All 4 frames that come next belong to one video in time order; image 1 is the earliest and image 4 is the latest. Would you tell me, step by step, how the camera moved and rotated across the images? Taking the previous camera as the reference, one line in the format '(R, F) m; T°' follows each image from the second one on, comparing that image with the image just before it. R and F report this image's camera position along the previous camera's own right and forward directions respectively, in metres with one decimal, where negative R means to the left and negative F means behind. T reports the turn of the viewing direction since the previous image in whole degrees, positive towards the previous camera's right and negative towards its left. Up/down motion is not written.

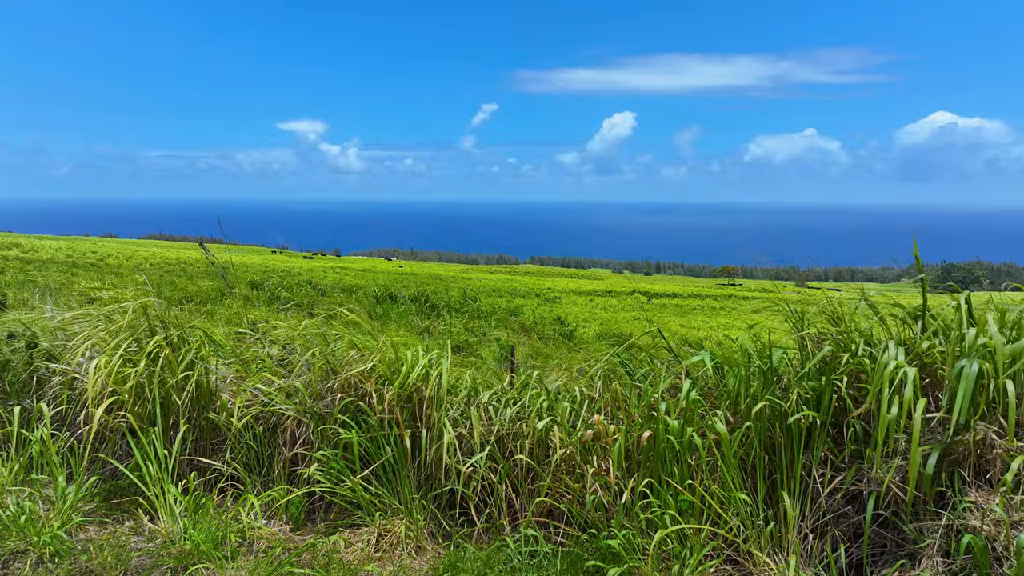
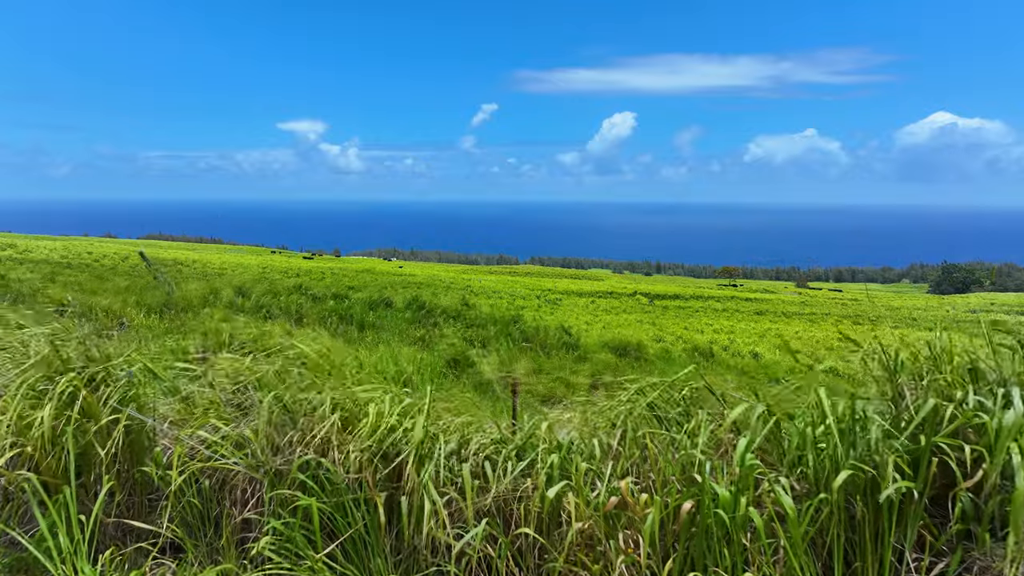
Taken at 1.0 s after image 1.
(0.0, +0.4) m; 0°
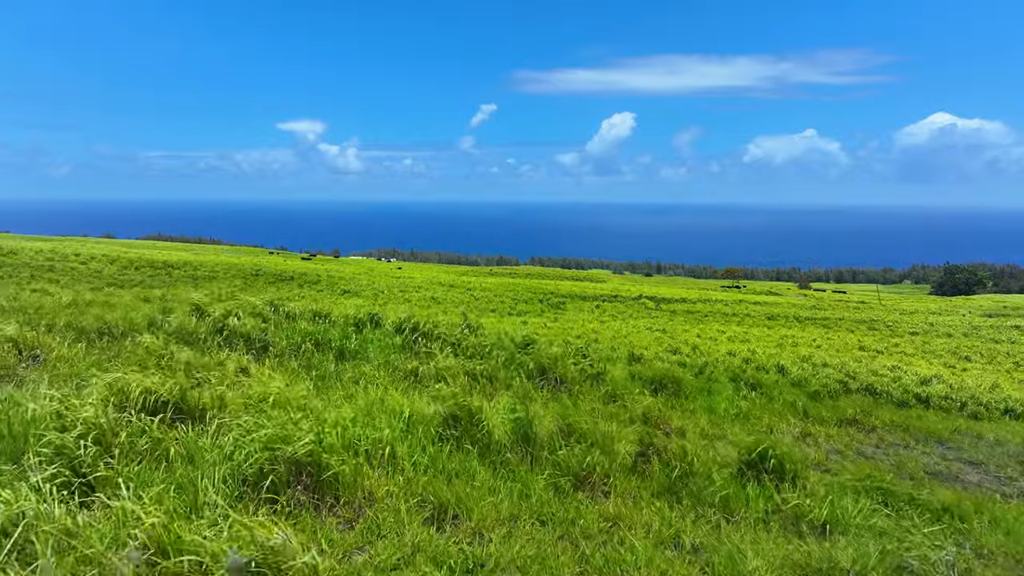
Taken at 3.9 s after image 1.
(-0.1, +1.2) m; 0°
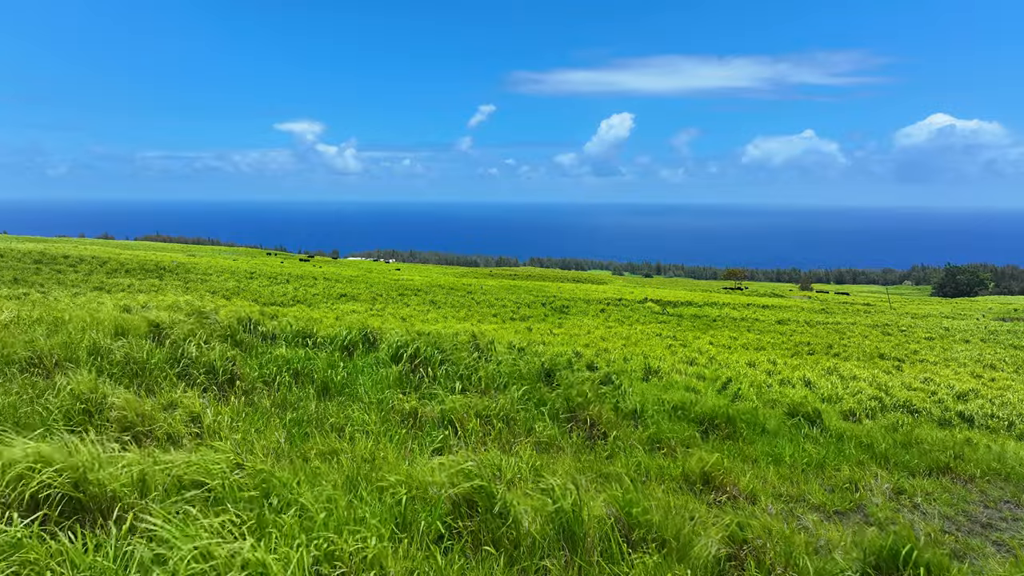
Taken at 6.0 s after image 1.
(-0.2, +1.0) m; 0°
